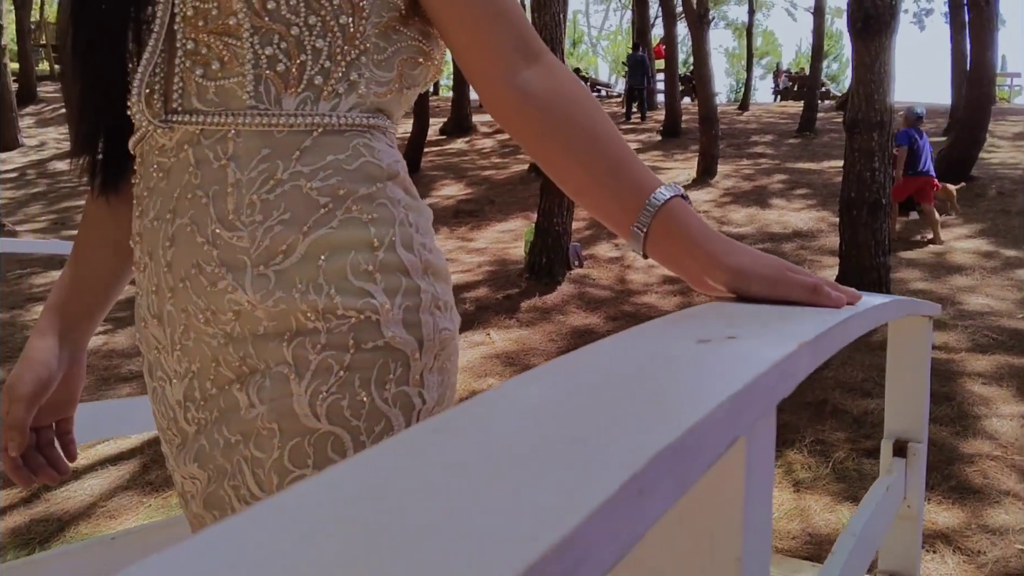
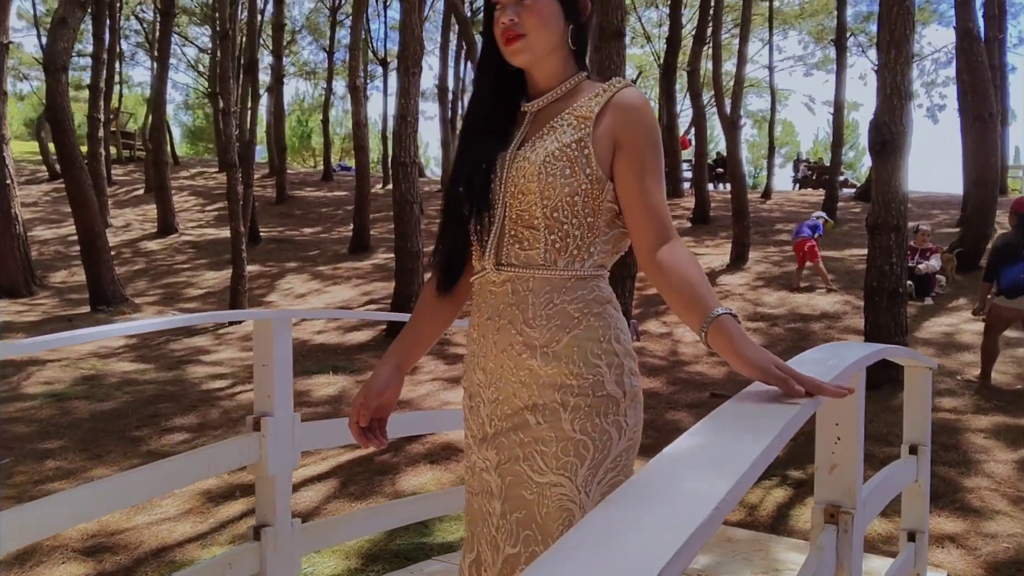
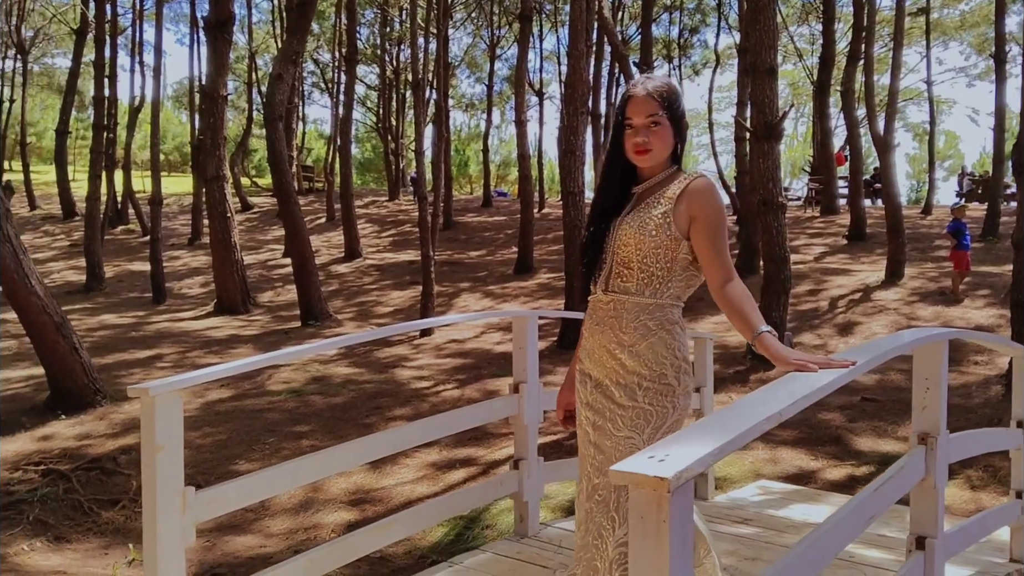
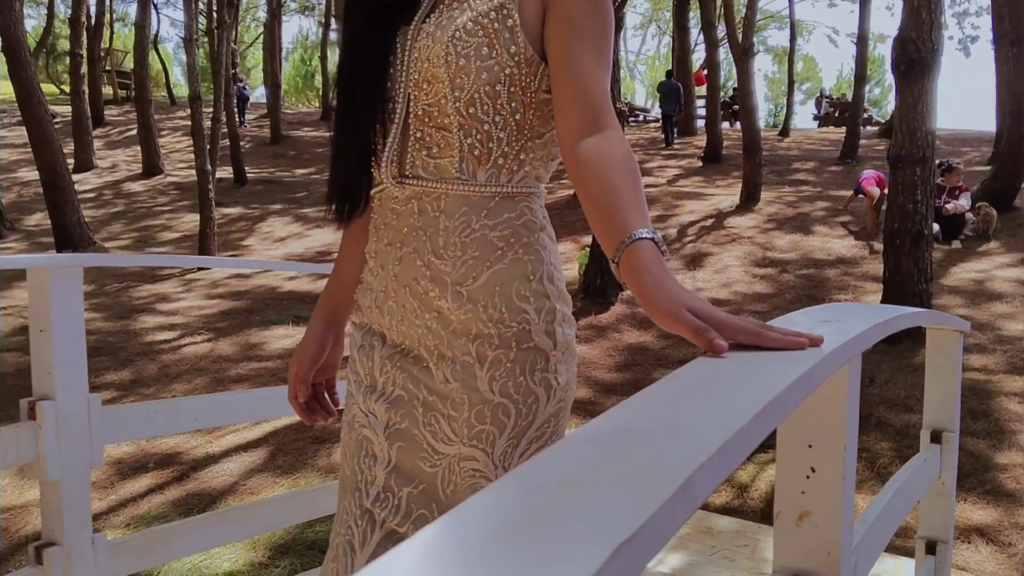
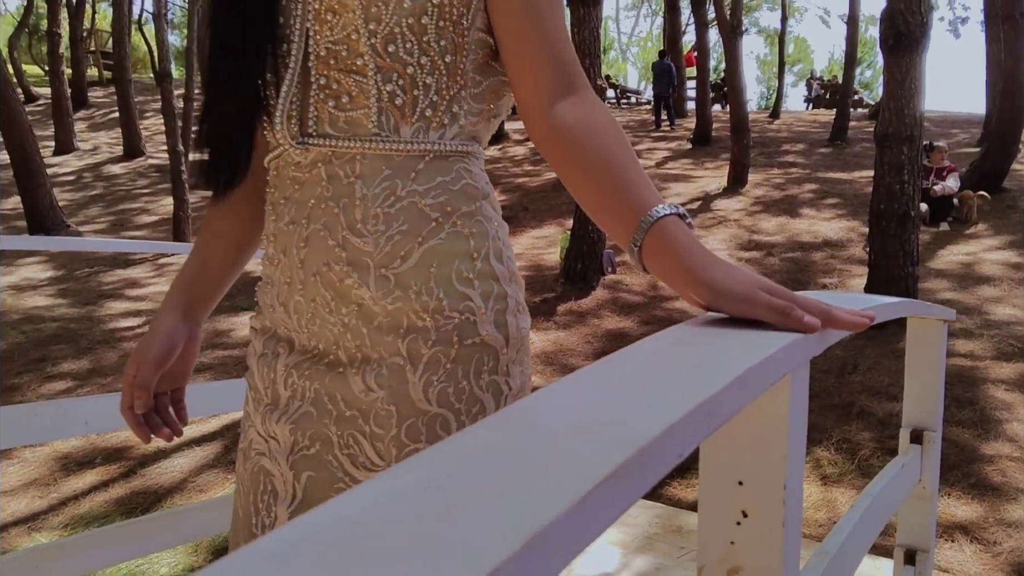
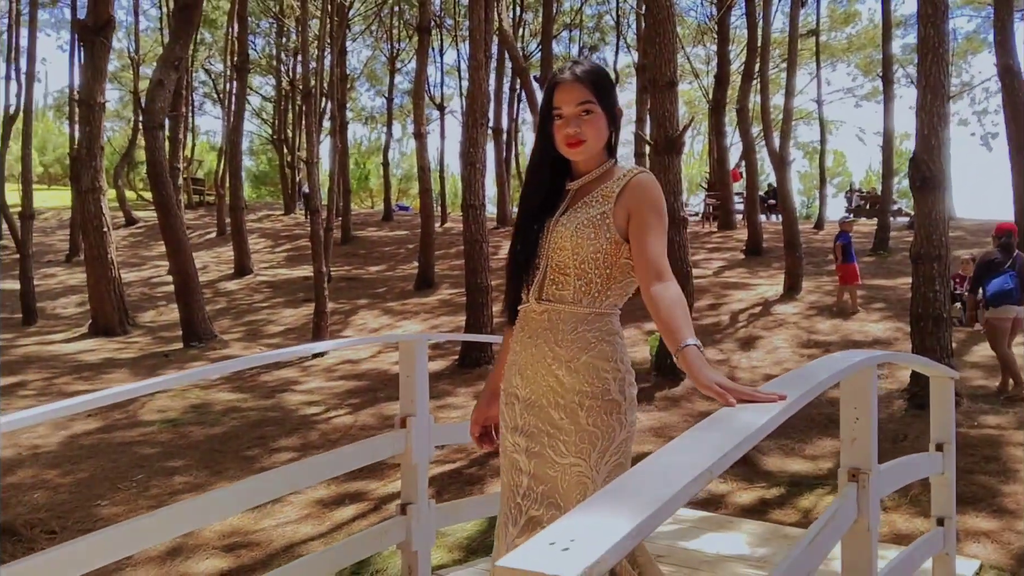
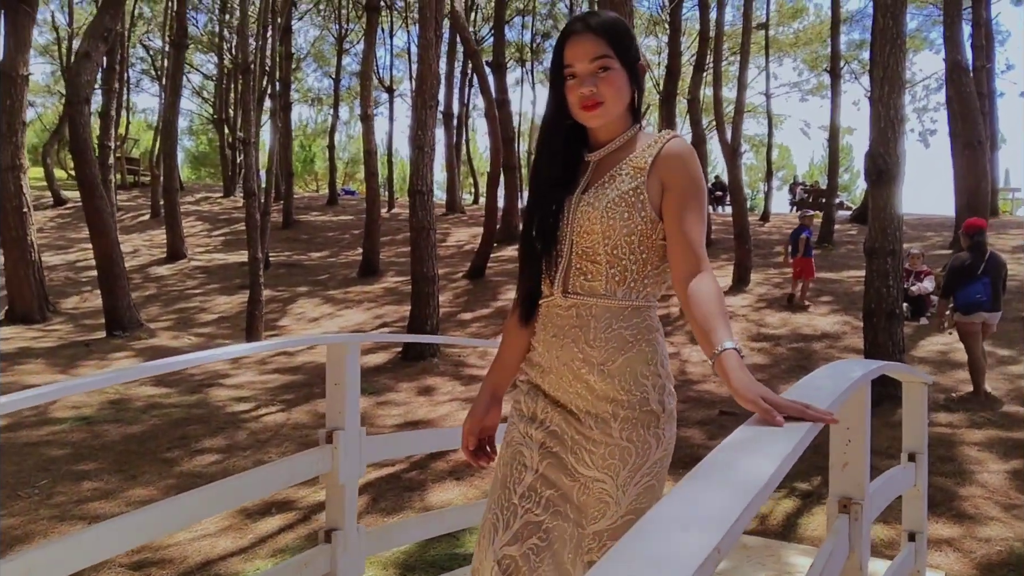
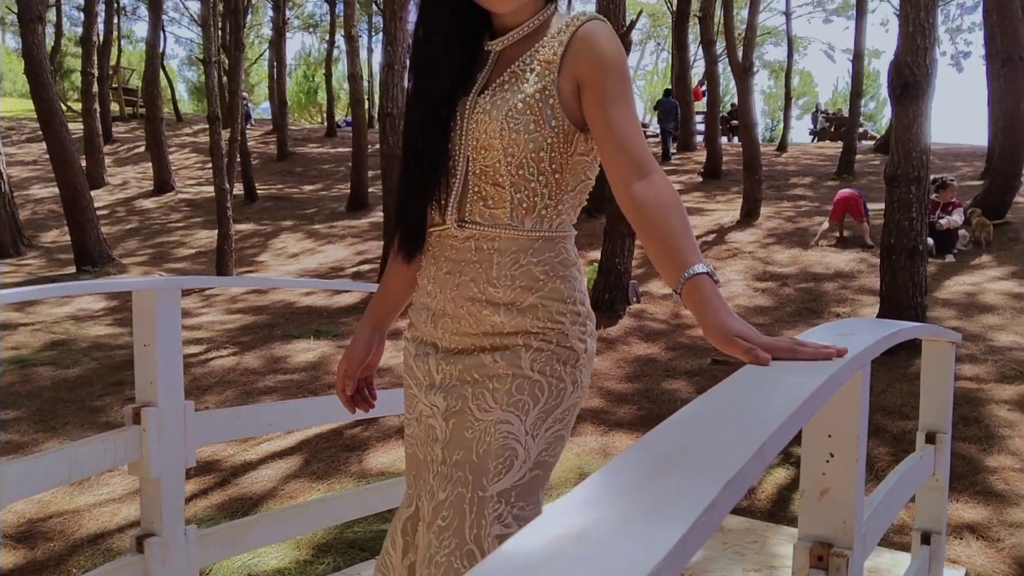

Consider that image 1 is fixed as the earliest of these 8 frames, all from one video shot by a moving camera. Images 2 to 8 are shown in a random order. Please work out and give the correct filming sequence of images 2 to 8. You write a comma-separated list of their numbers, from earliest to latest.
5, 4, 8, 2, 7, 6, 3
